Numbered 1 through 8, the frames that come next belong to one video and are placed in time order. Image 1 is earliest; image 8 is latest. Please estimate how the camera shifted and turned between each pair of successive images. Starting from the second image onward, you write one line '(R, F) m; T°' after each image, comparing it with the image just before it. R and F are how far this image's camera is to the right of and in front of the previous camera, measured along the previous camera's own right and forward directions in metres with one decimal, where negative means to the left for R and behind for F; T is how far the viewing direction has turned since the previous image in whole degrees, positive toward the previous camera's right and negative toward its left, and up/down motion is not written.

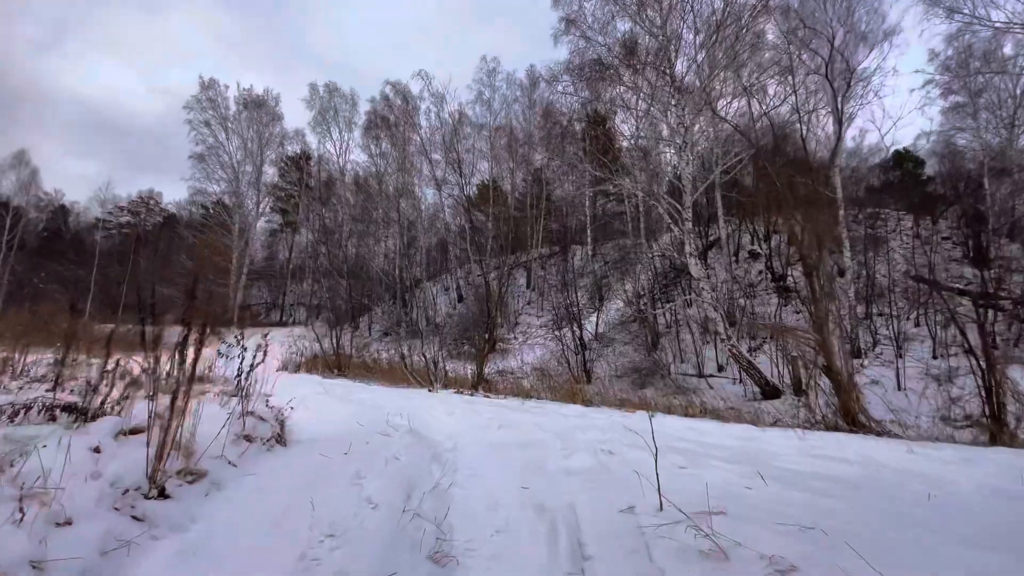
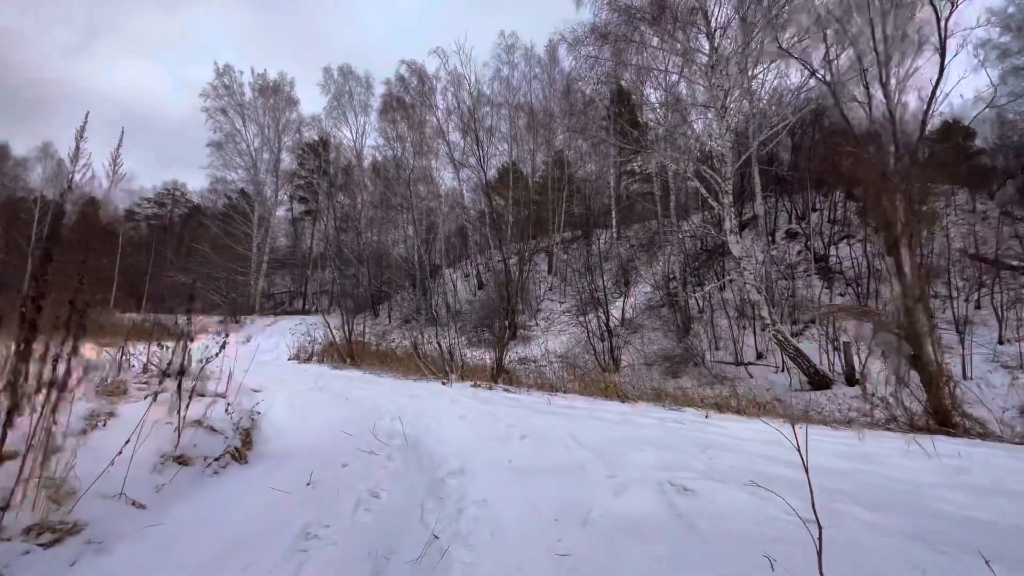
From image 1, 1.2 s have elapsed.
(0.0, +0.6) m; -2°
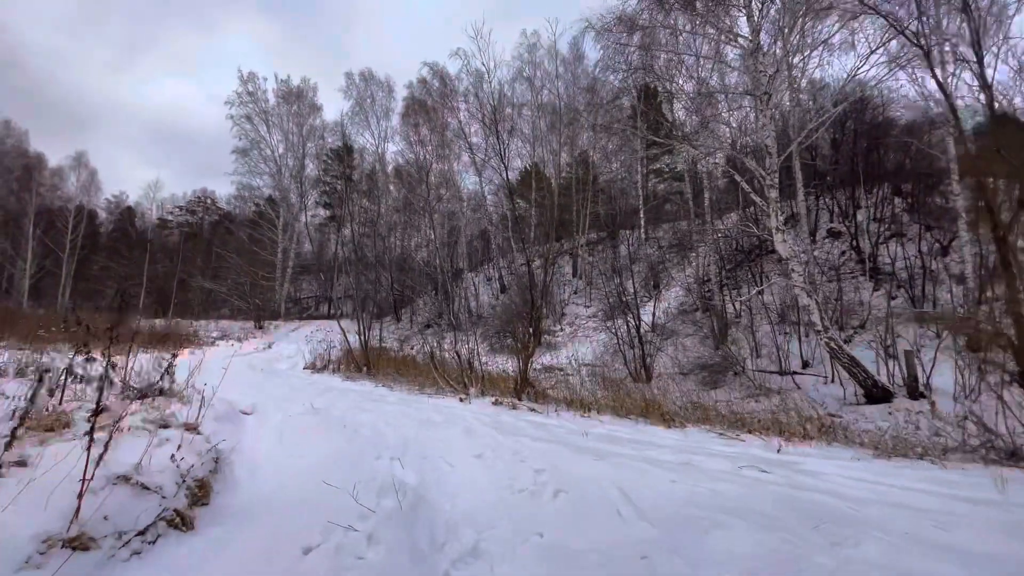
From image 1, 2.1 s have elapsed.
(0.0, +0.5) m; -3°
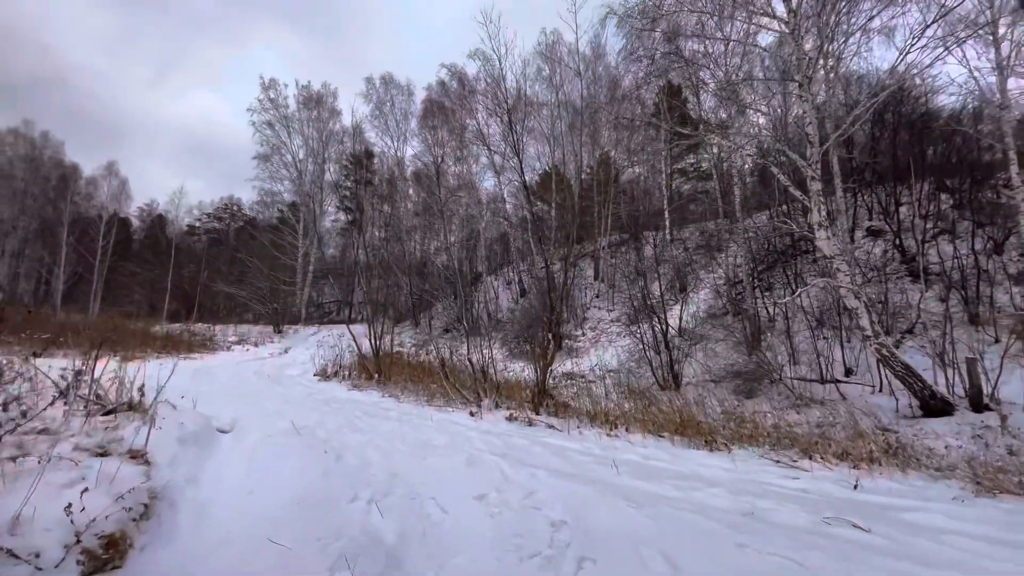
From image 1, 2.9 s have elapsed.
(0.0, +0.4) m; -2°
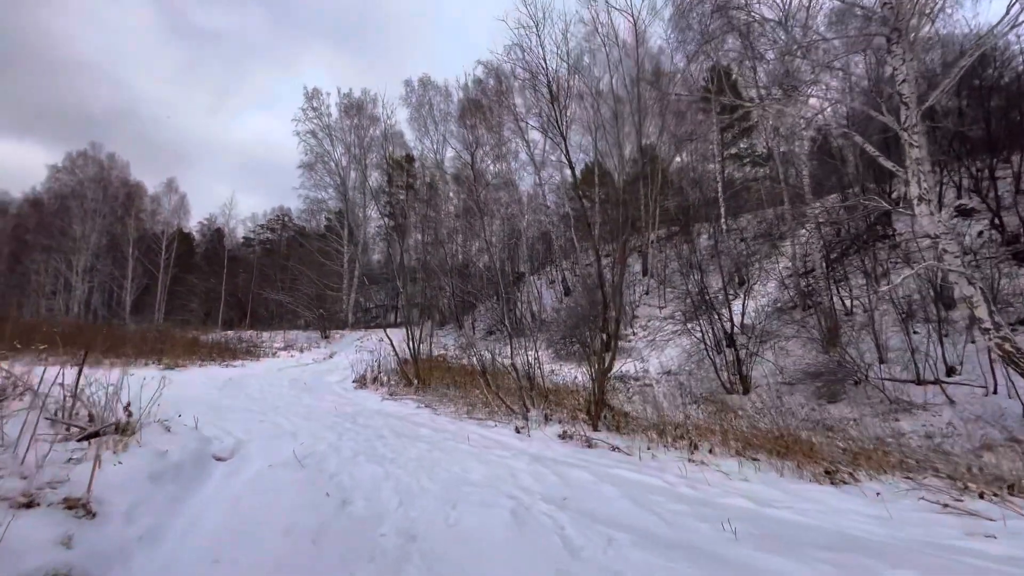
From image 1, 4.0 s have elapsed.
(0.0, +0.6) m; -5°
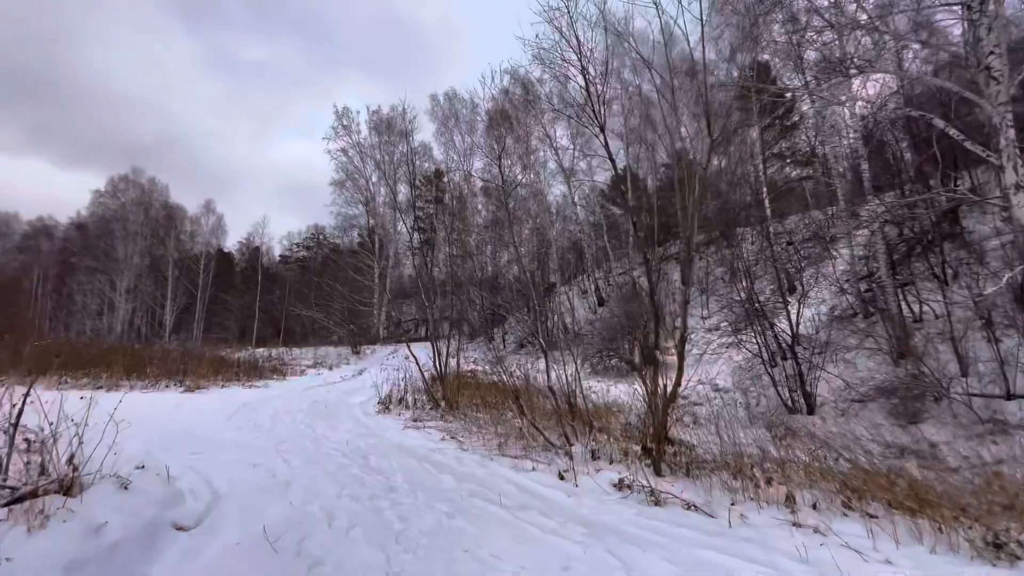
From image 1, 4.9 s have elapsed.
(0.0, +0.5) m; -4°
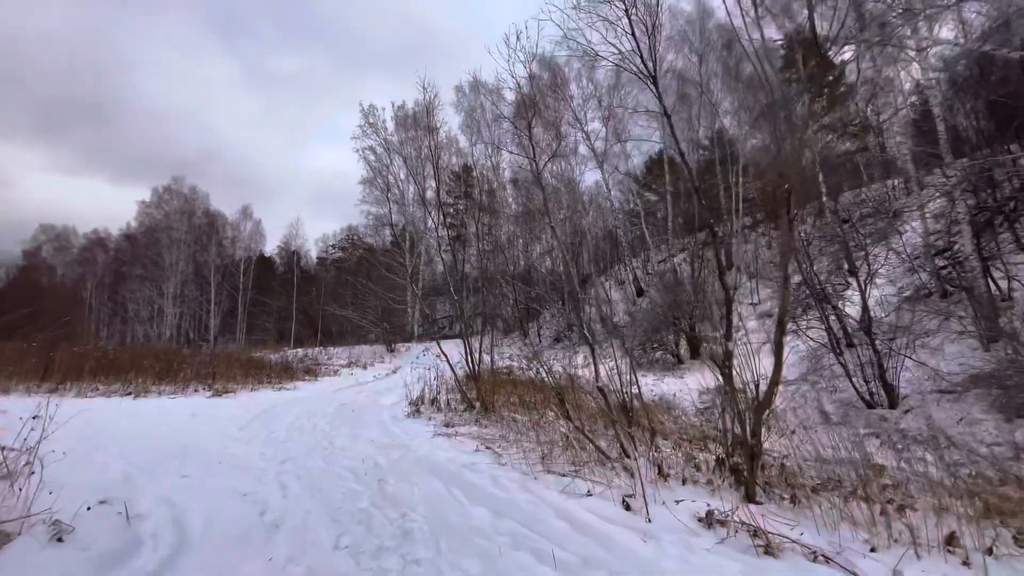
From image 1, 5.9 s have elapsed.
(0.0, +0.5) m; -4°
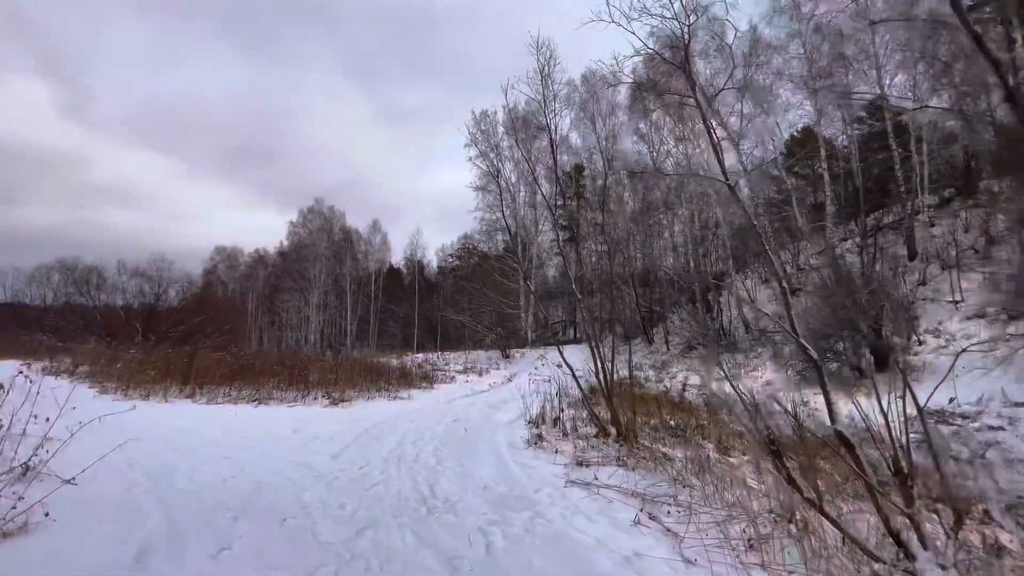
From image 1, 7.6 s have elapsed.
(-0.2, +0.9) m; -13°
